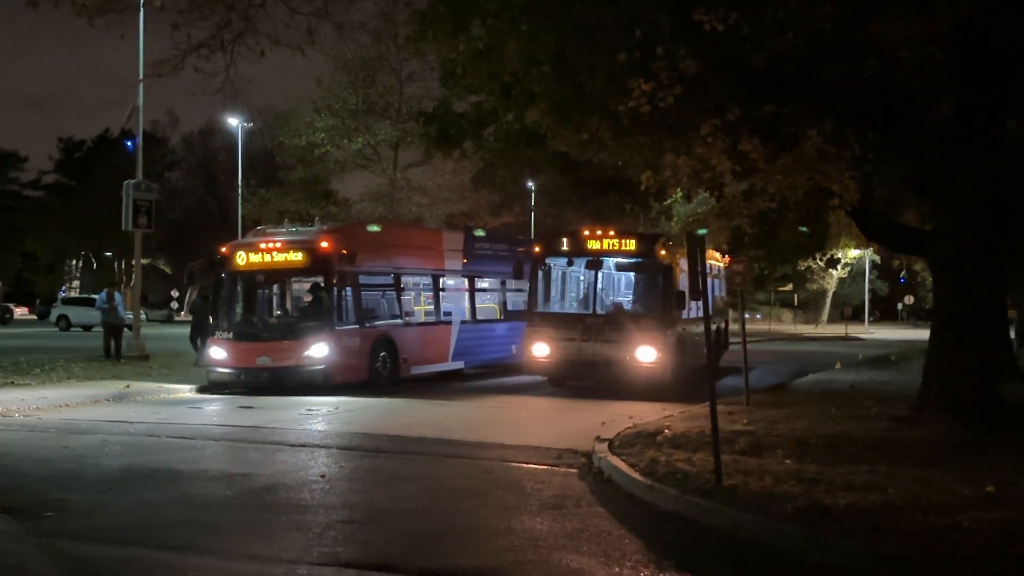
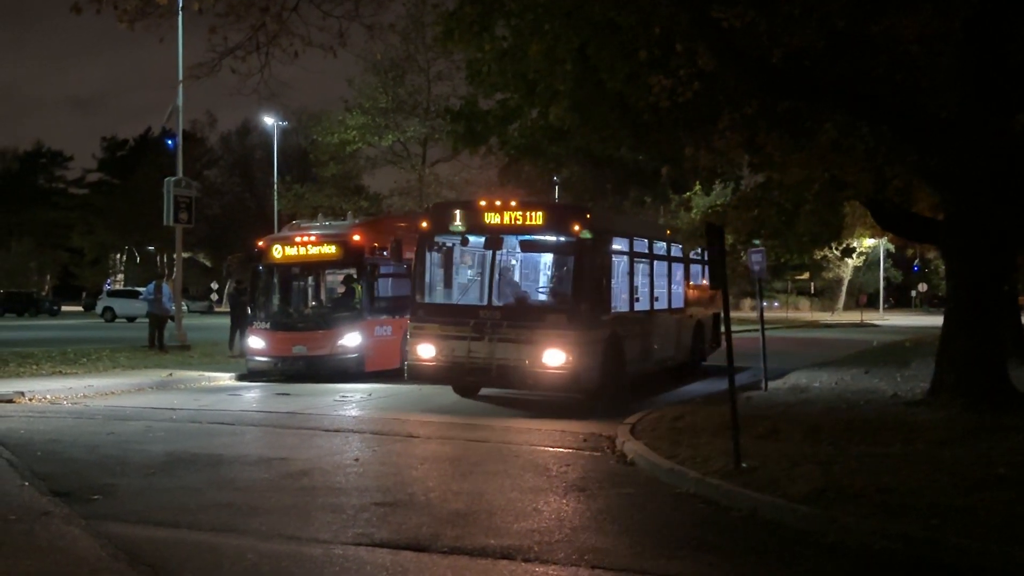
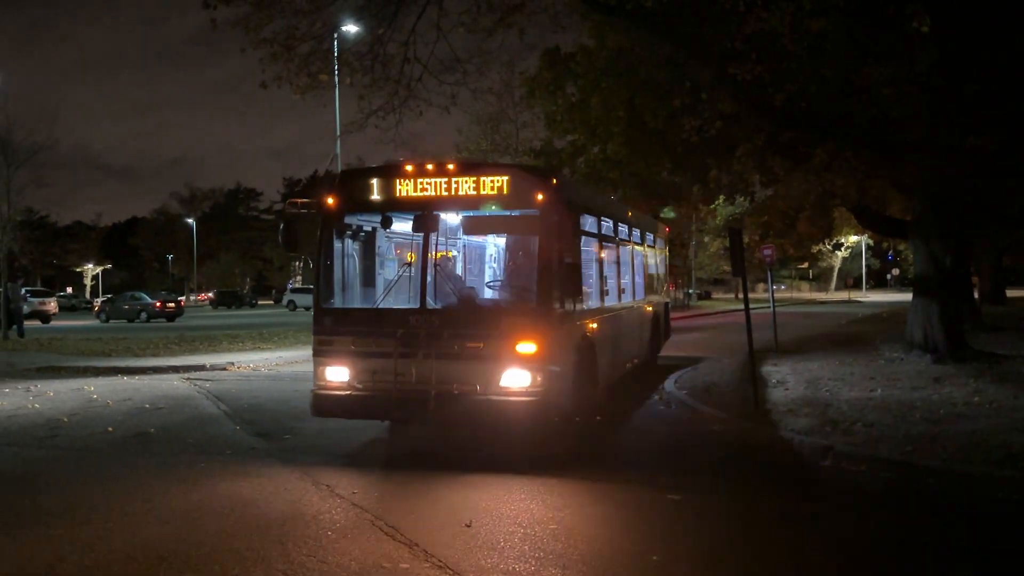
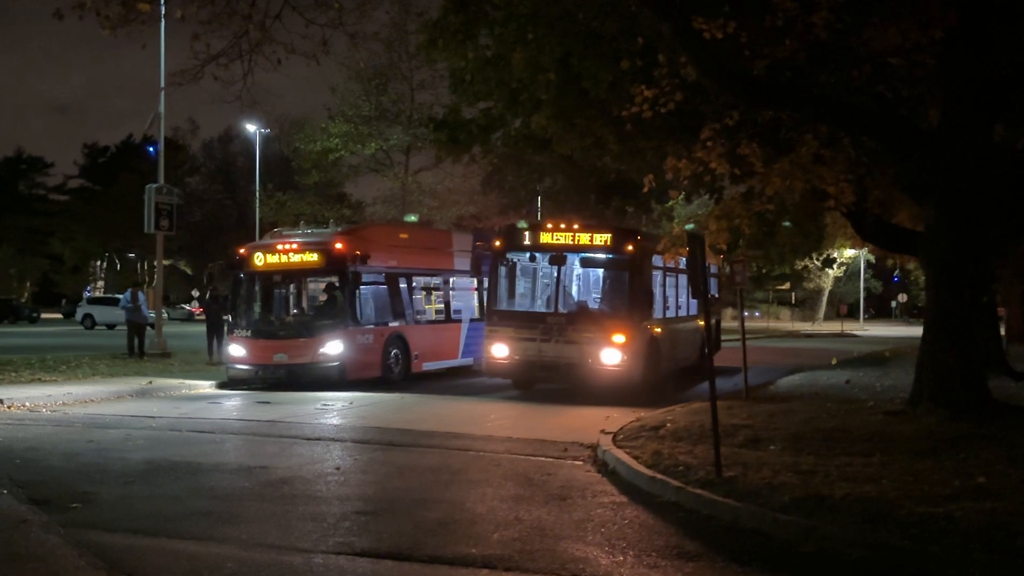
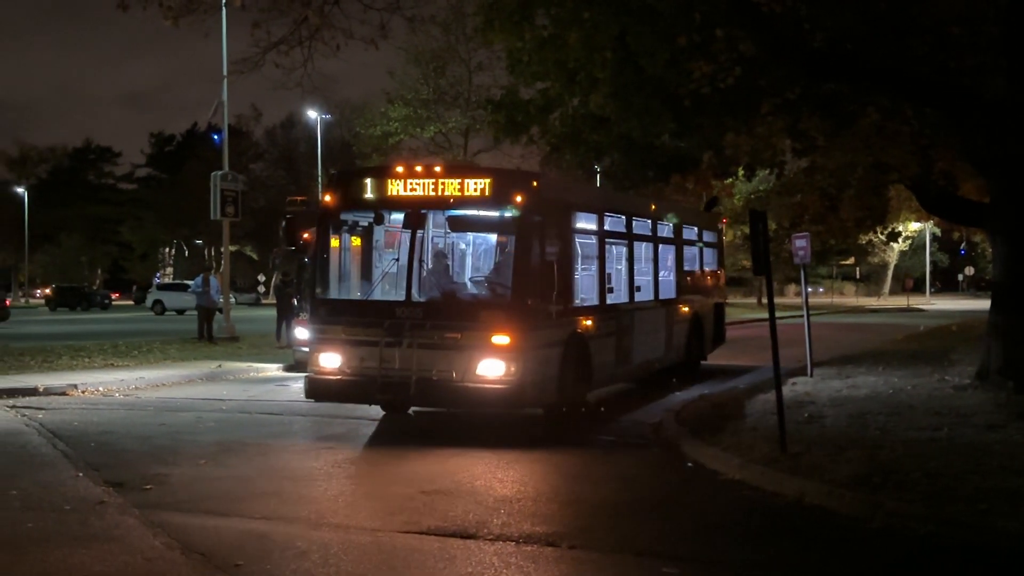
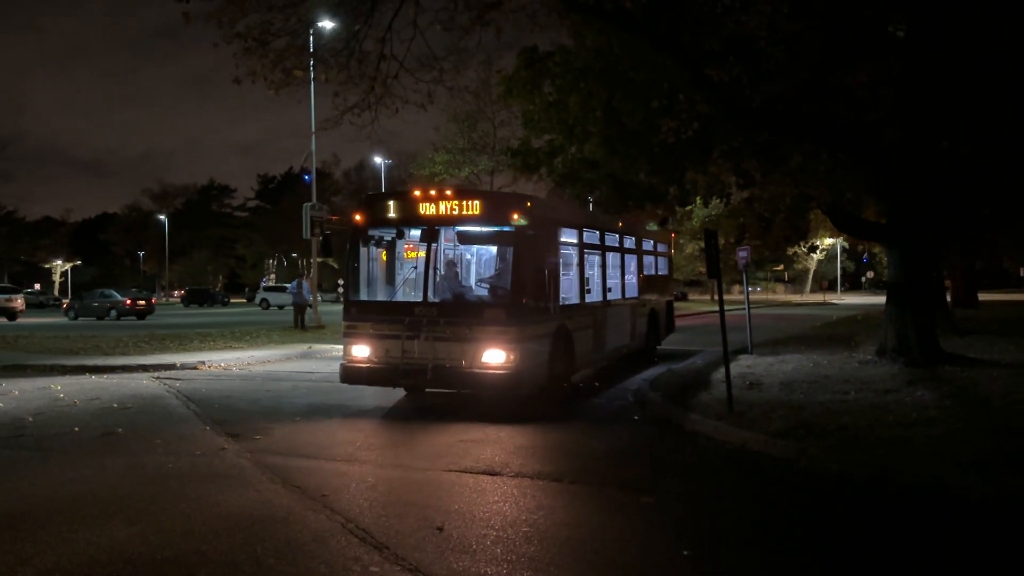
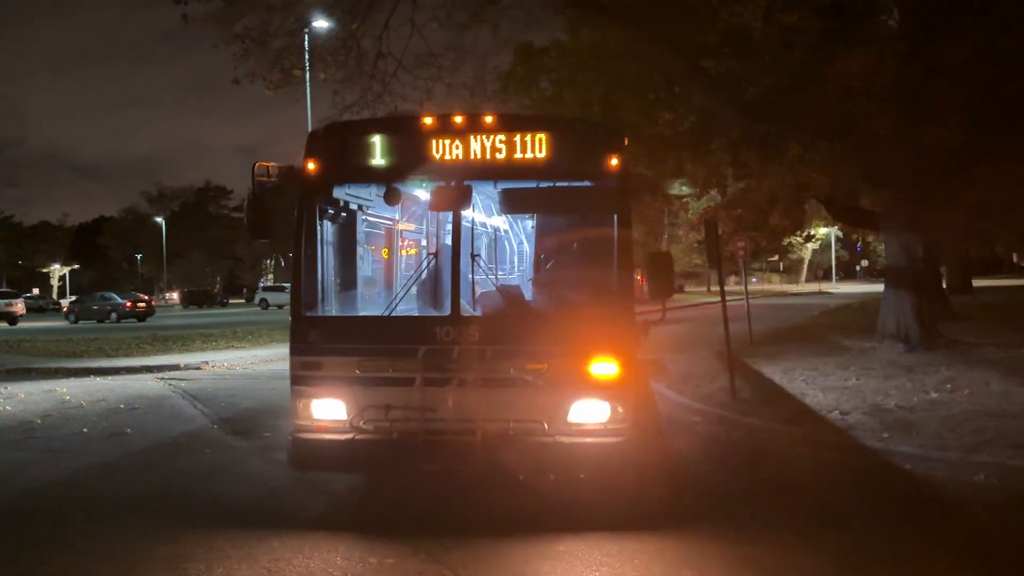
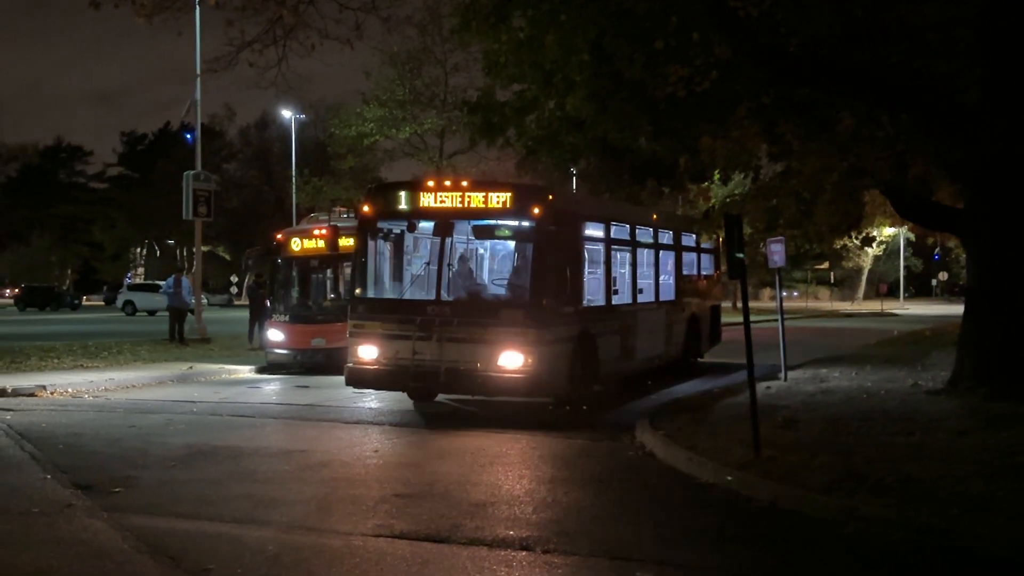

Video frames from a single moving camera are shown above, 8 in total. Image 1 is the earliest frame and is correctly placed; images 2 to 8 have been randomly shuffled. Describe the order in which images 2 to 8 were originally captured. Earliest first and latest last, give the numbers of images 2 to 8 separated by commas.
4, 2, 8, 5, 6, 3, 7
